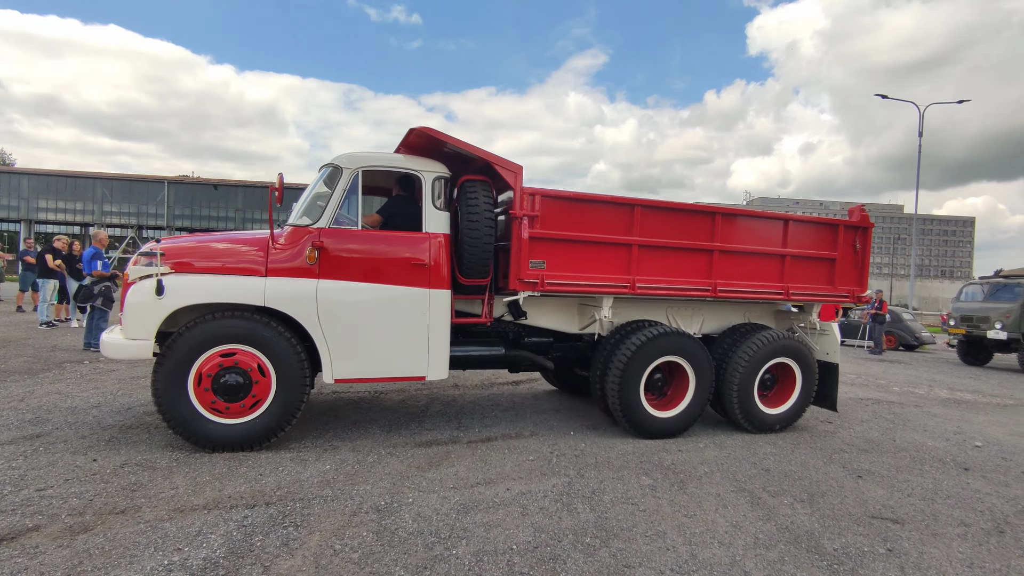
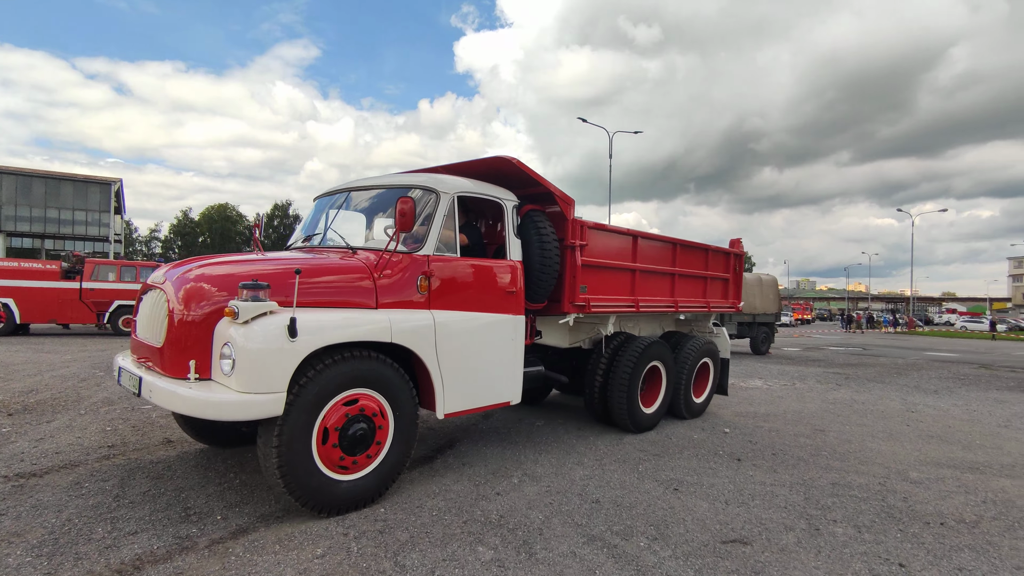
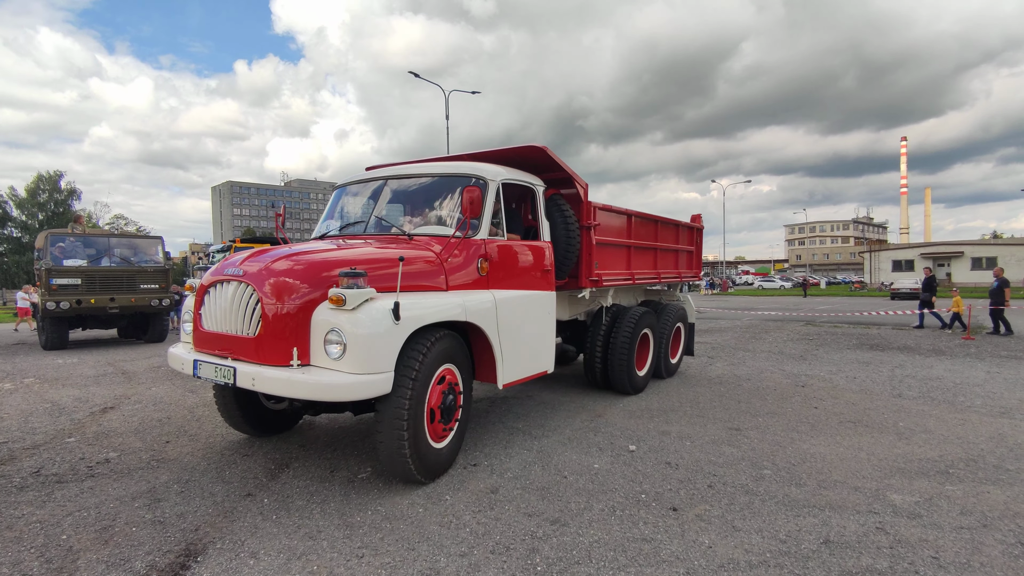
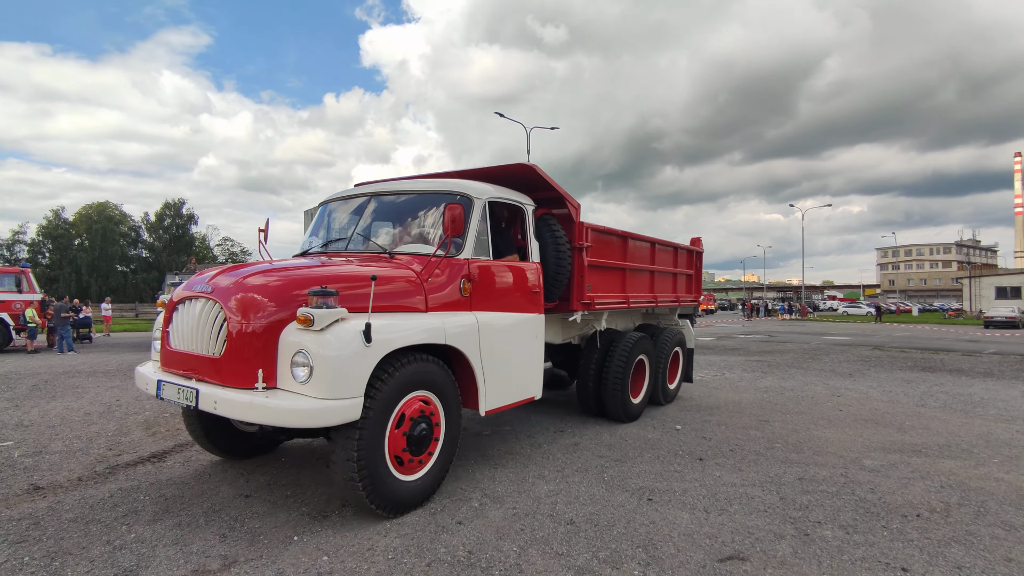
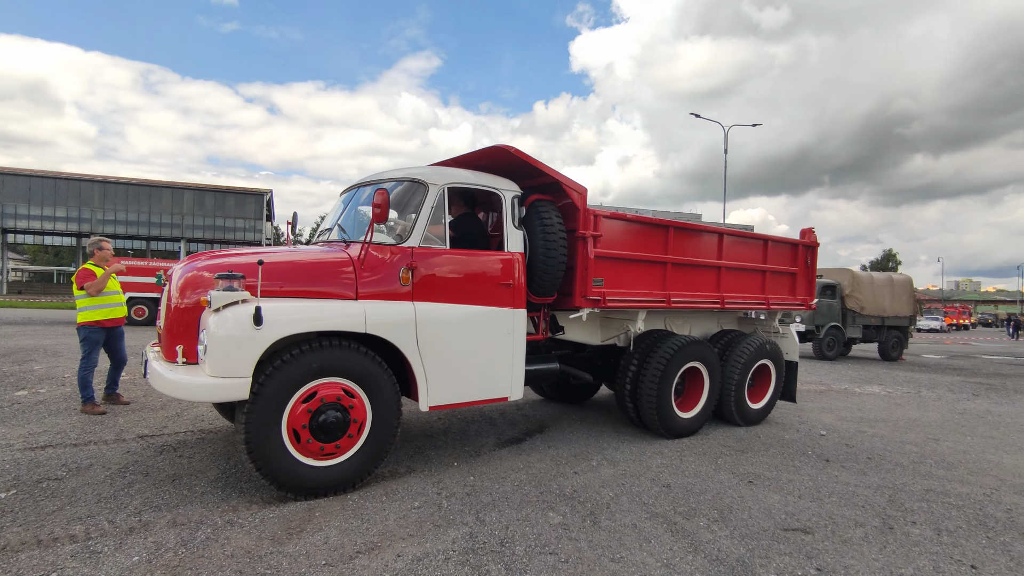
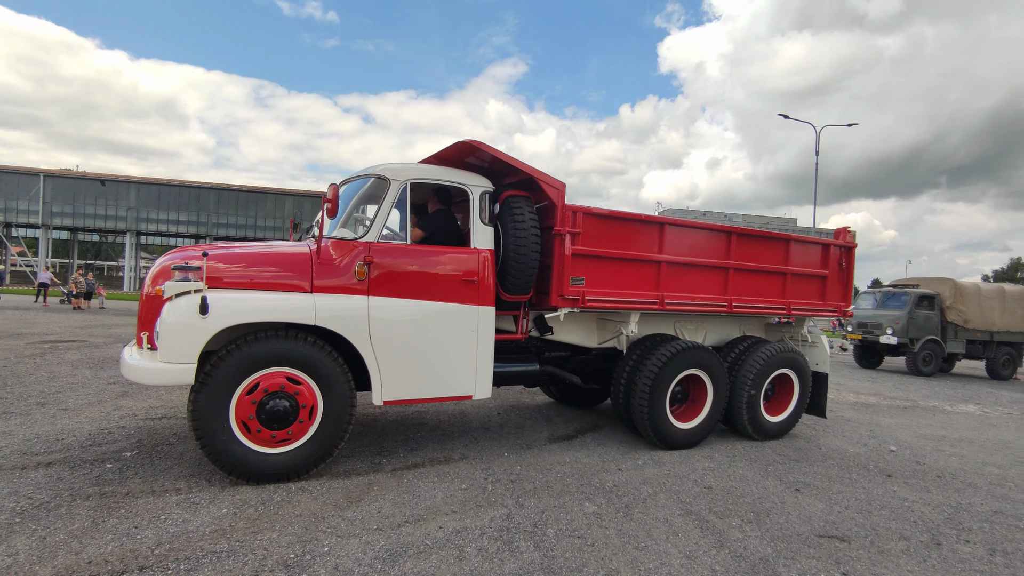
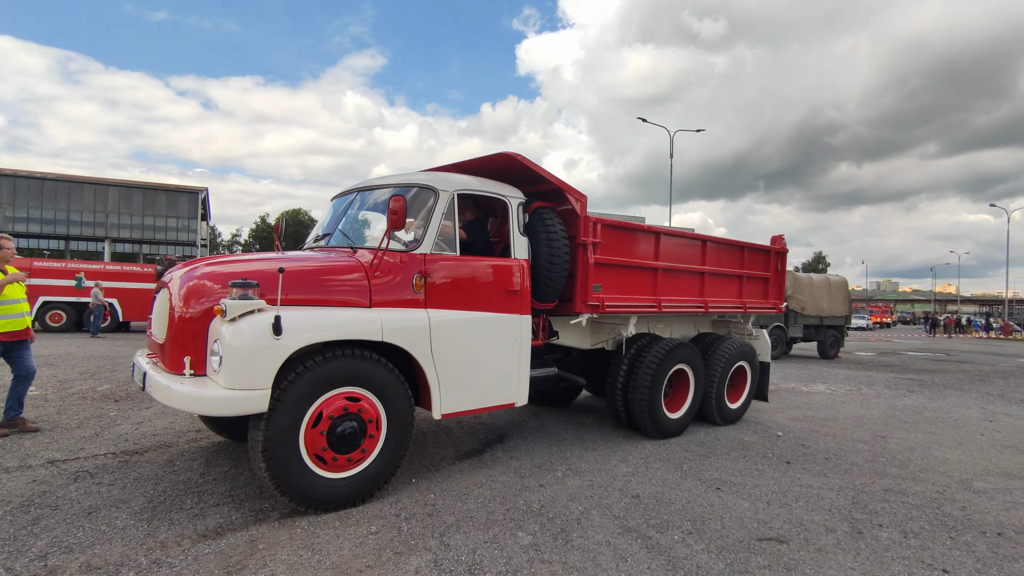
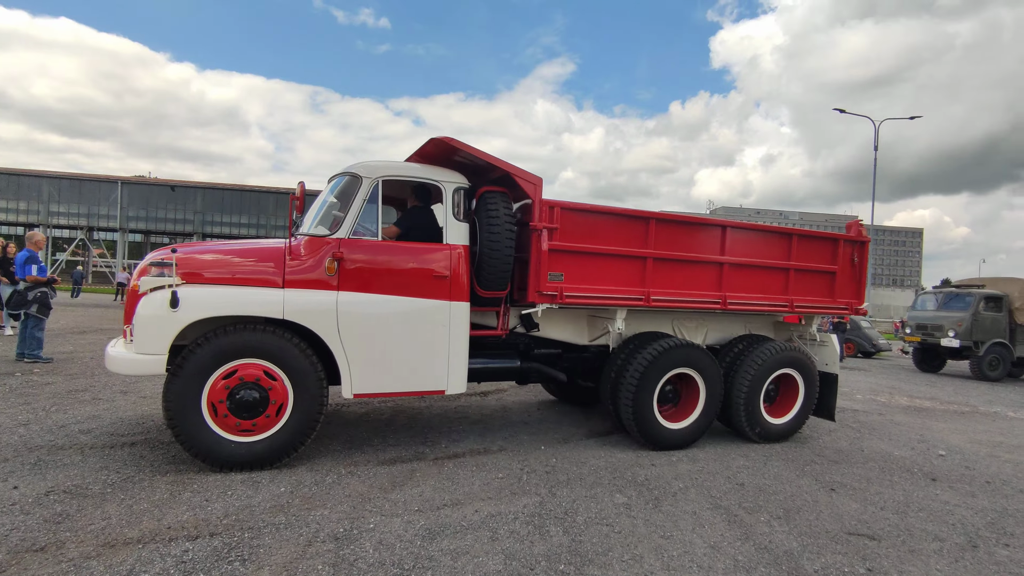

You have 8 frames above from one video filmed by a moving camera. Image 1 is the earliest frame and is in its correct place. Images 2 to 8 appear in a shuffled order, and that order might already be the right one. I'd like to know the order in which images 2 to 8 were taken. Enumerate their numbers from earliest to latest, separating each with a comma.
8, 6, 5, 7, 2, 4, 3
